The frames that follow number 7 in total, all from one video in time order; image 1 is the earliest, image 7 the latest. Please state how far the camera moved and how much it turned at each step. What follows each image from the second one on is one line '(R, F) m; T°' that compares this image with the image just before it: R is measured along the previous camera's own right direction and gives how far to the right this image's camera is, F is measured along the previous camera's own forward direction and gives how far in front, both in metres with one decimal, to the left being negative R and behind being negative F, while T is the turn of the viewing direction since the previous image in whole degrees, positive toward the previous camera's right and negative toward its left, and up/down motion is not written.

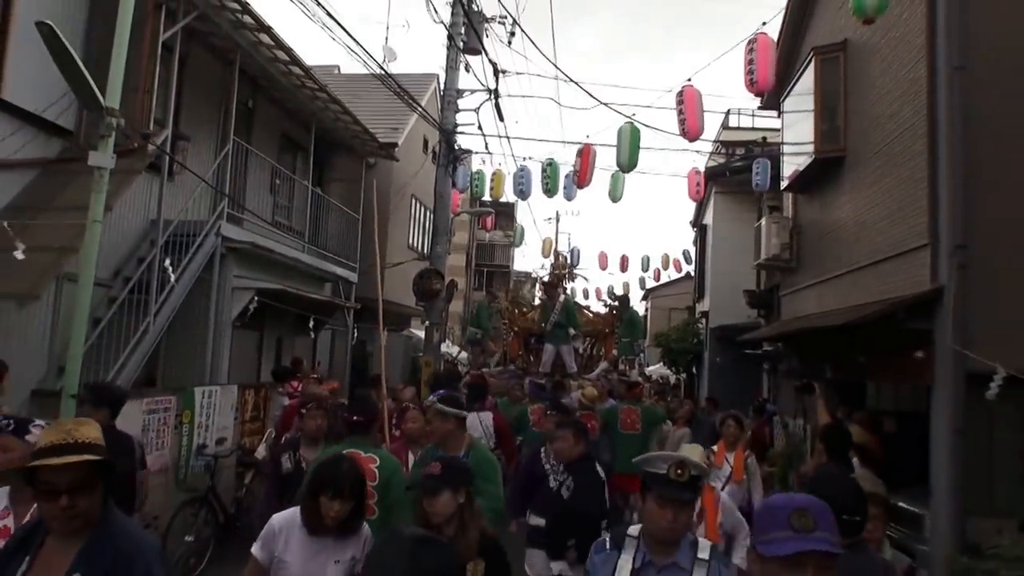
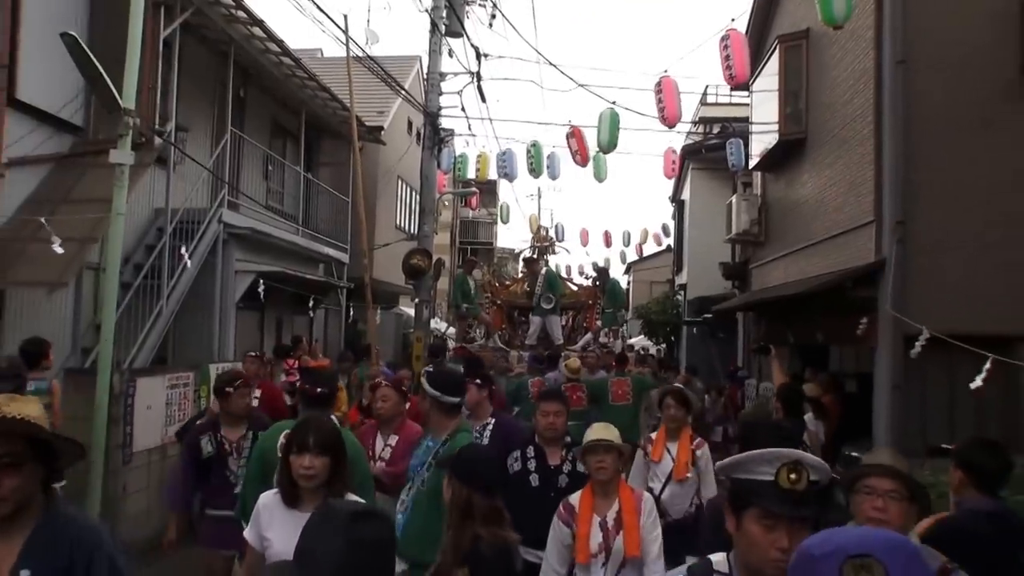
(0.0, -0.8) m; +1°
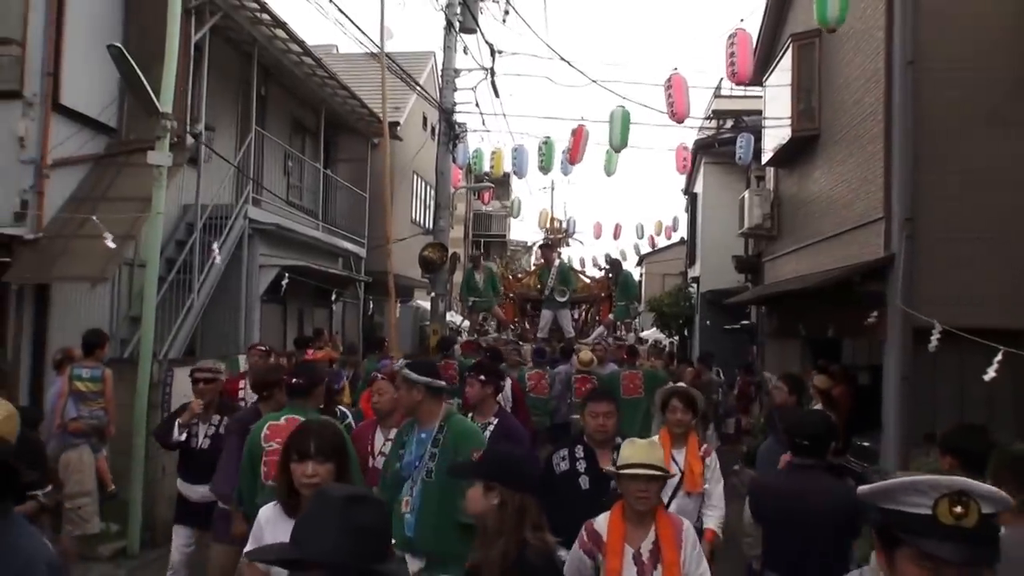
(-0.1, -0.3) m; 0°
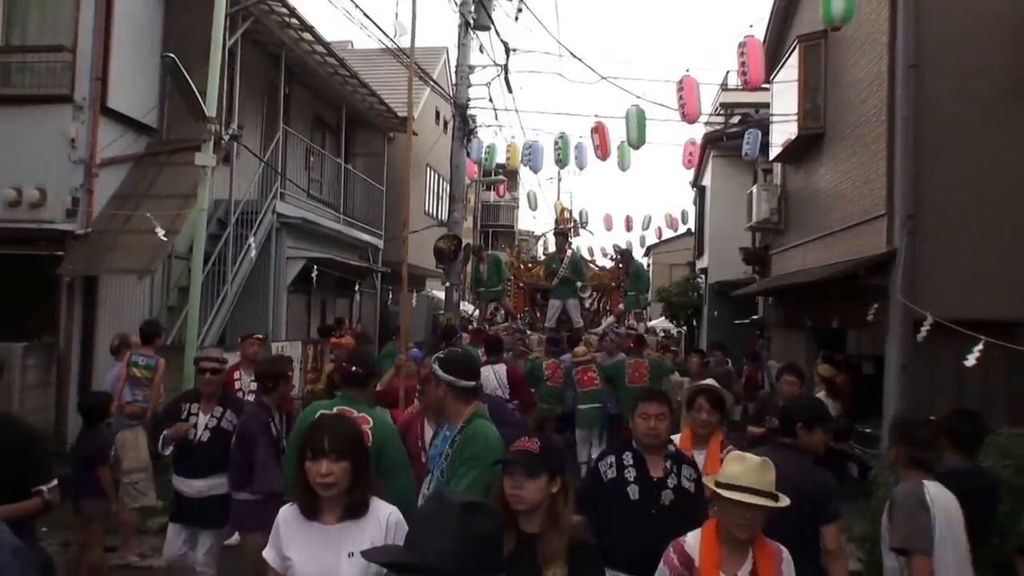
(-0.1, -0.6) m; 0°
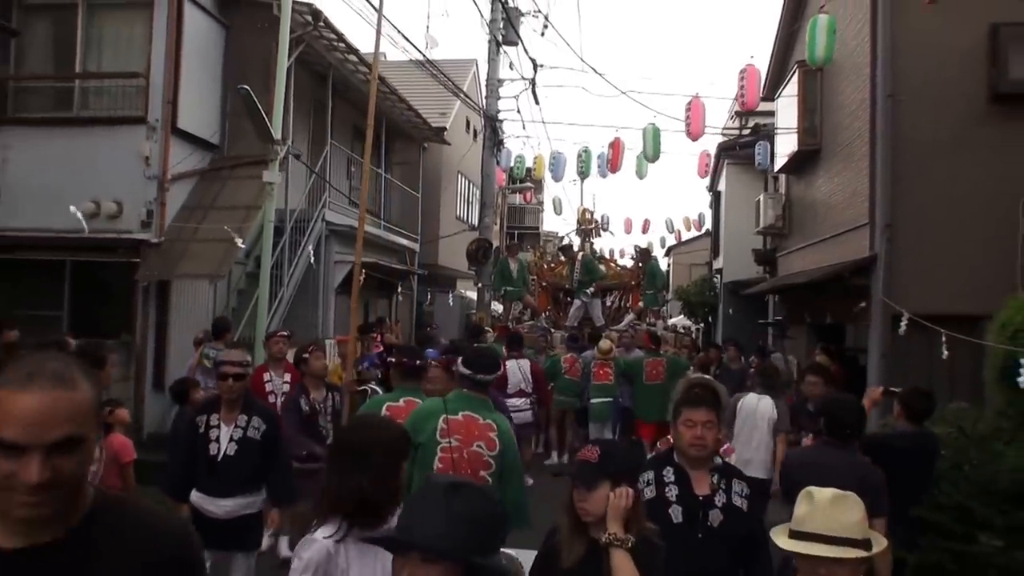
(0.0, -1.3) m; -1°
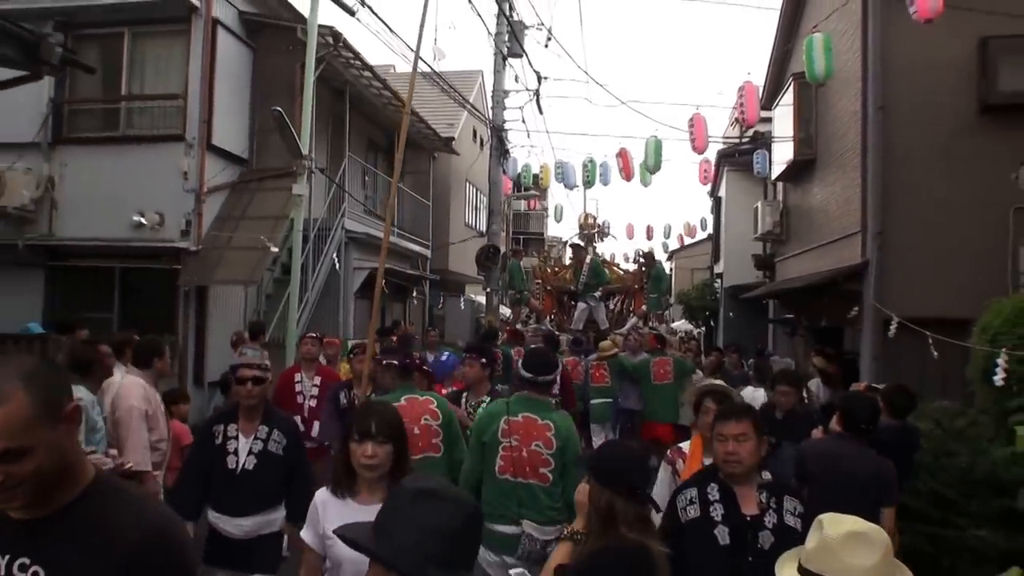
(-0.2, -0.8) m; 0°
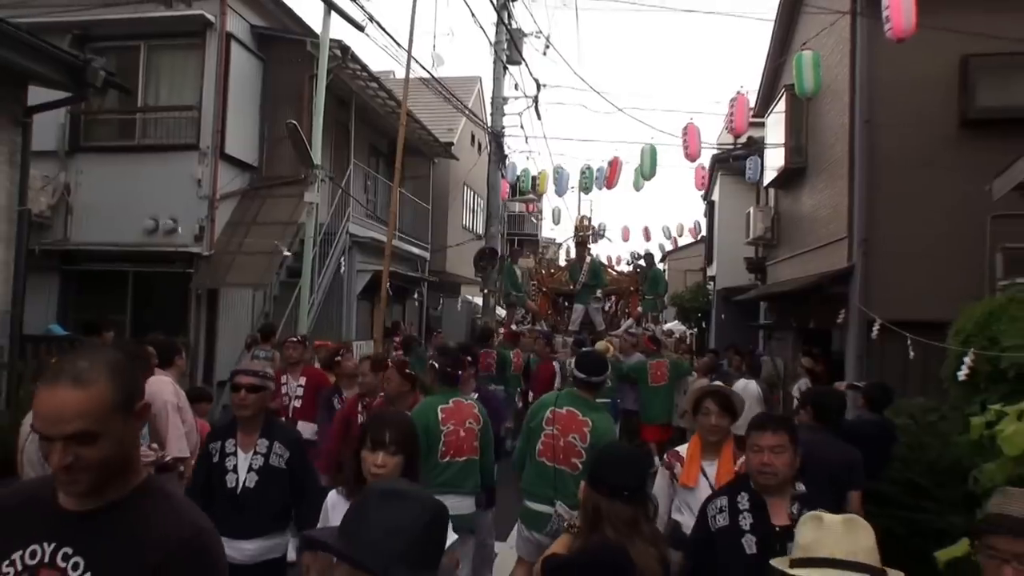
(-0.1, -0.5) m; 0°
